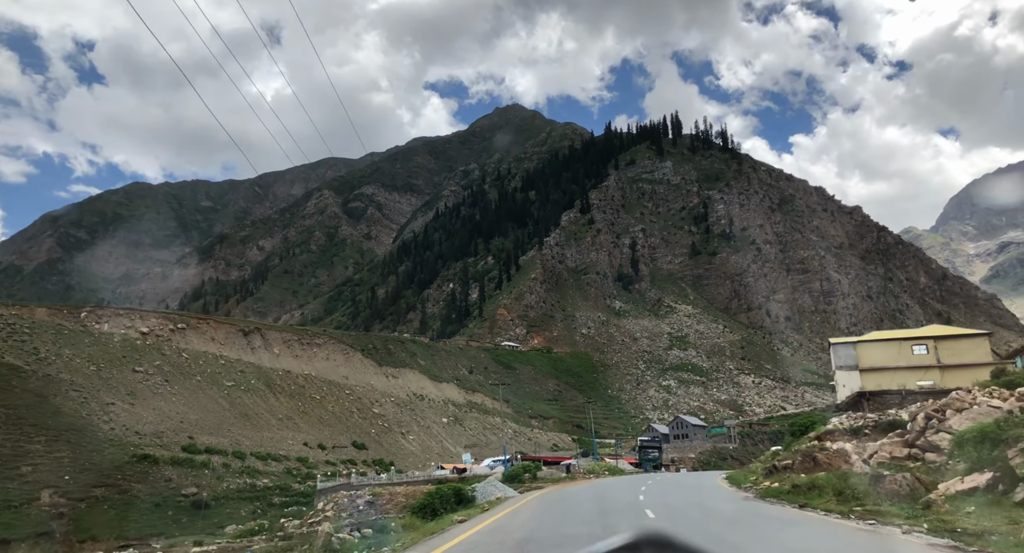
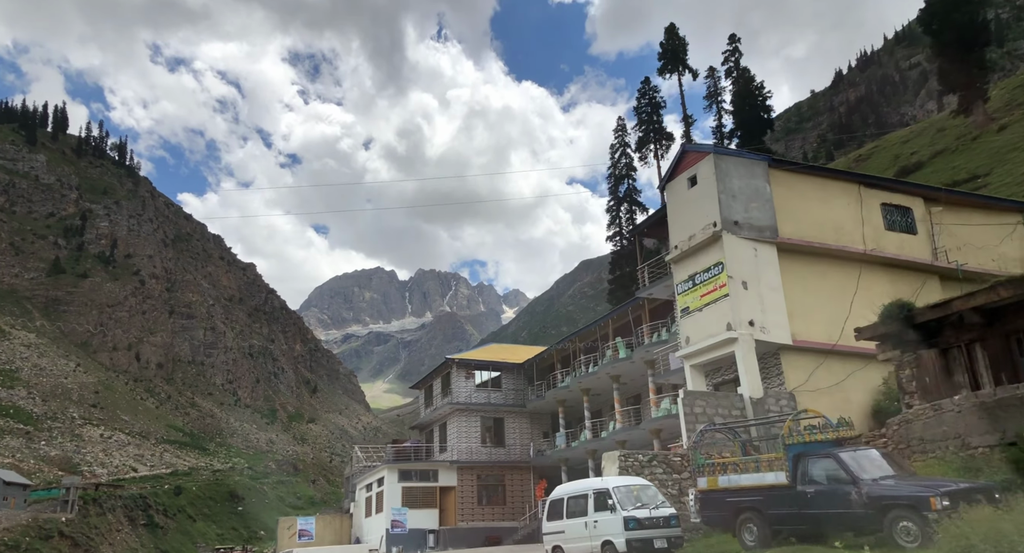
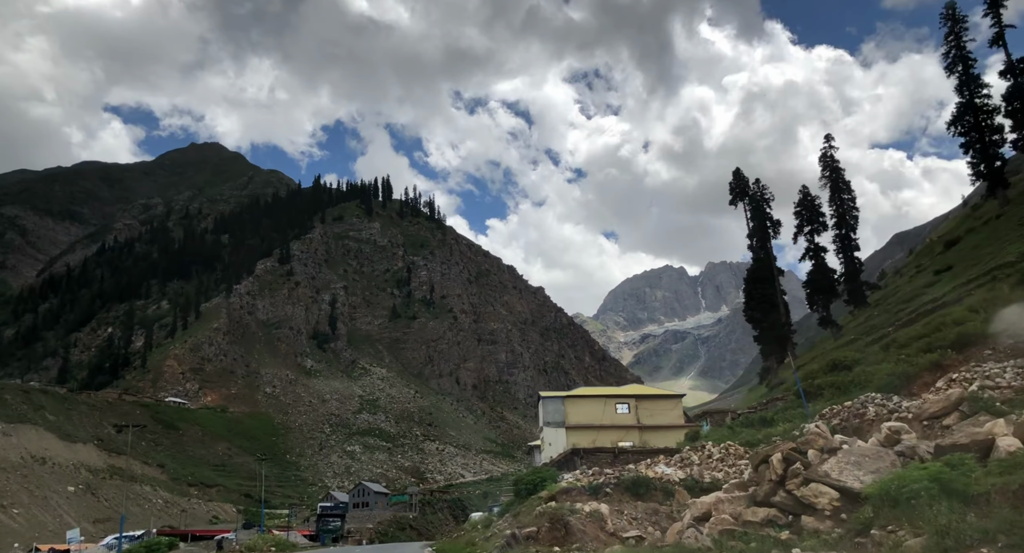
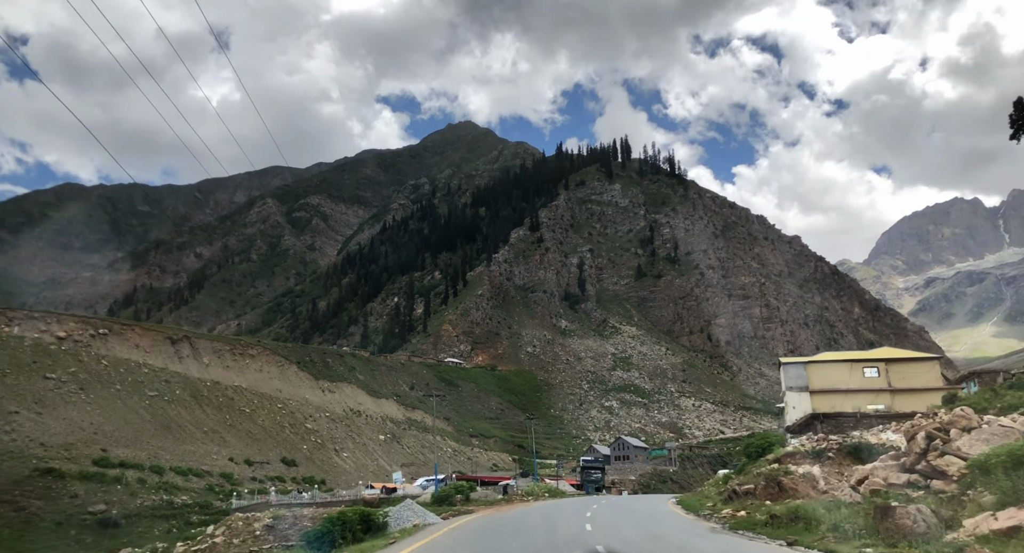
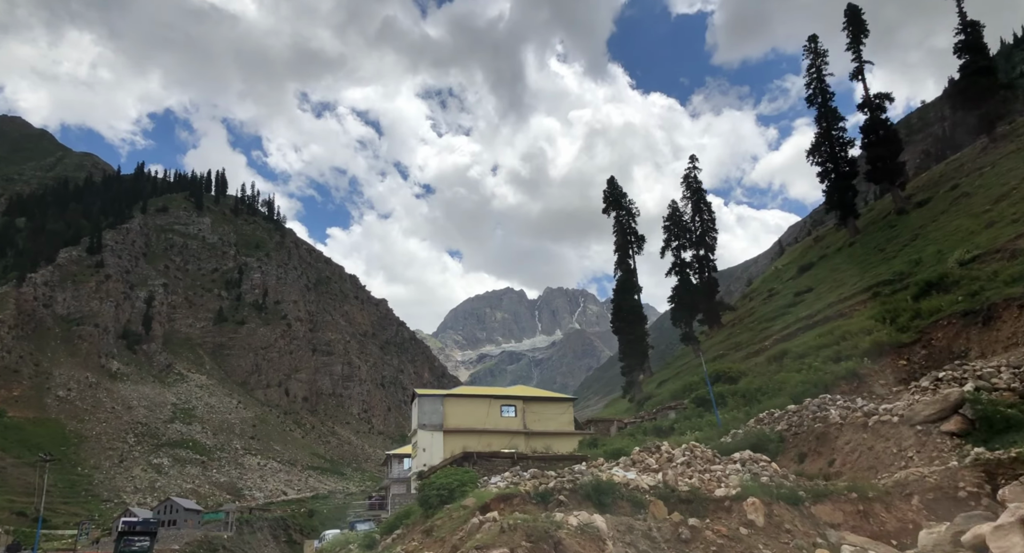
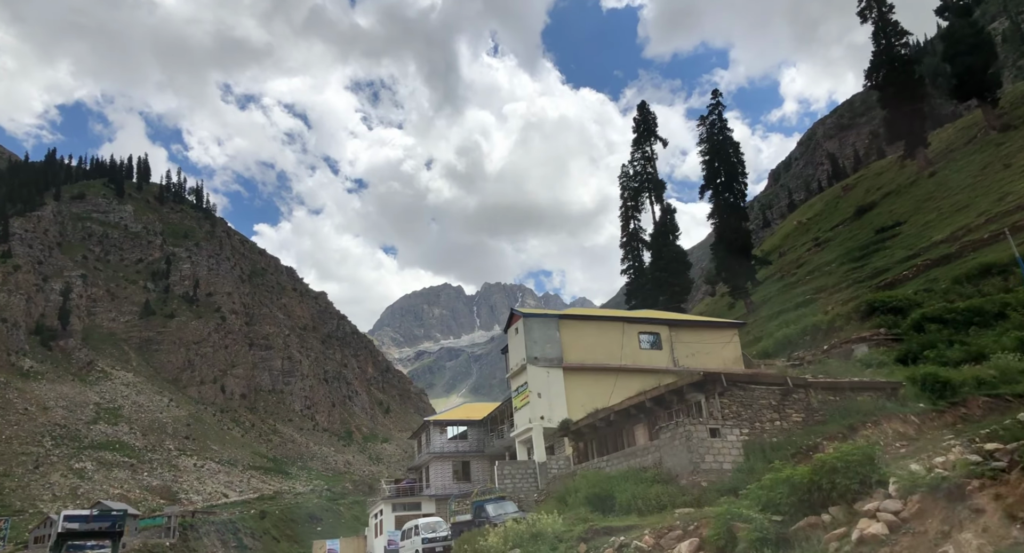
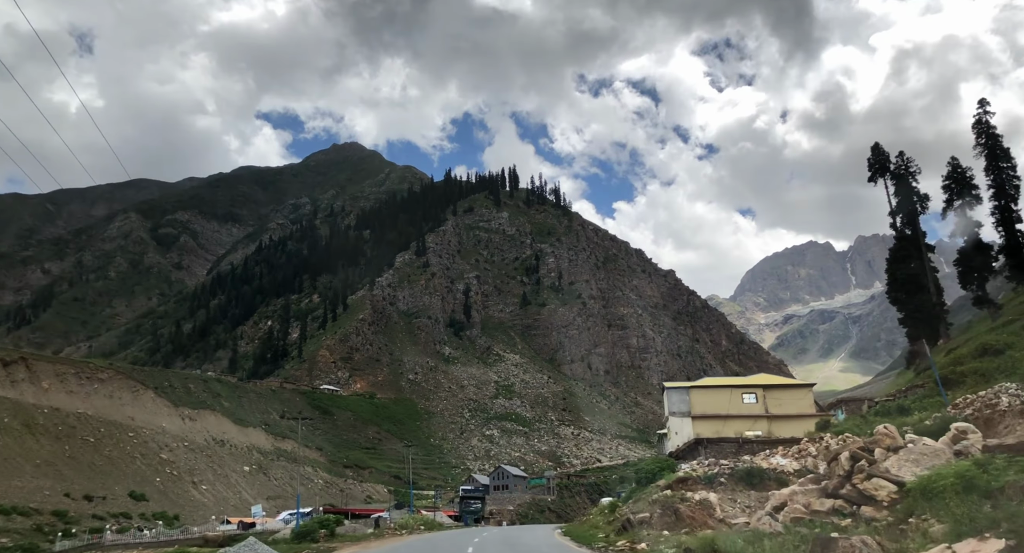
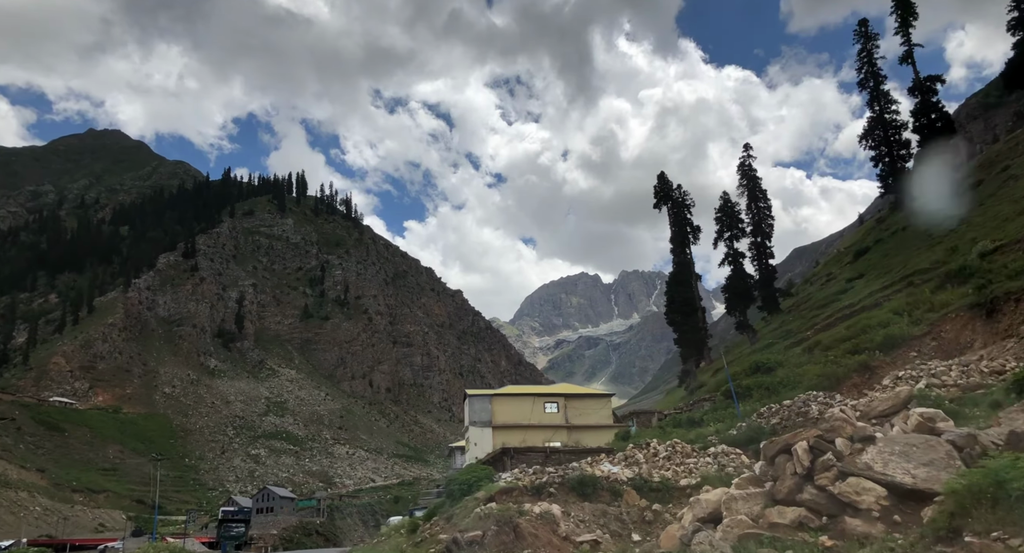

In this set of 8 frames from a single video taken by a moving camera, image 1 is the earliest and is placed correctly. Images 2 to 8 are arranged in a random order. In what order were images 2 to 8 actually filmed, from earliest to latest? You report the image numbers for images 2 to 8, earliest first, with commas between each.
4, 7, 3, 8, 5, 6, 2
